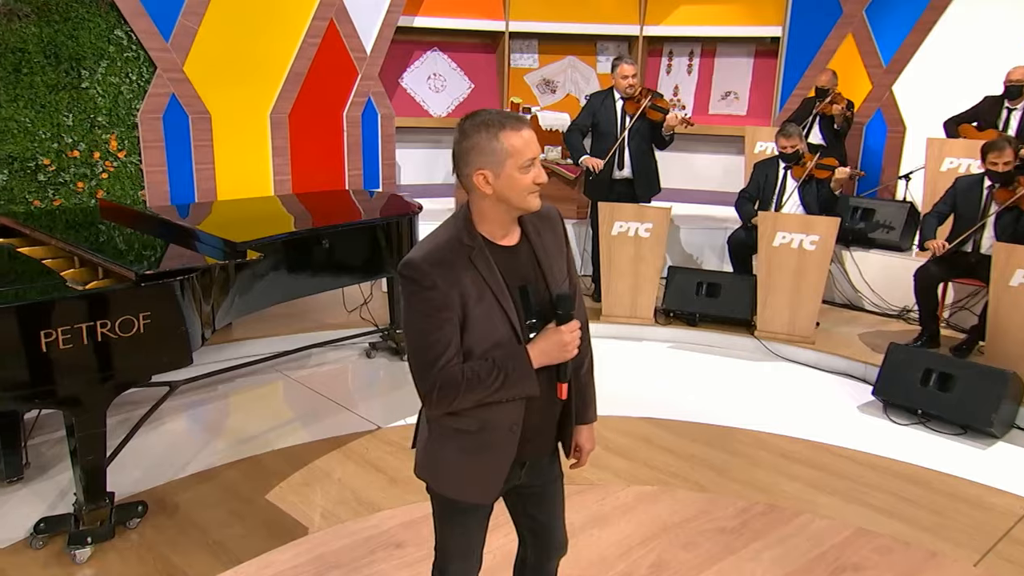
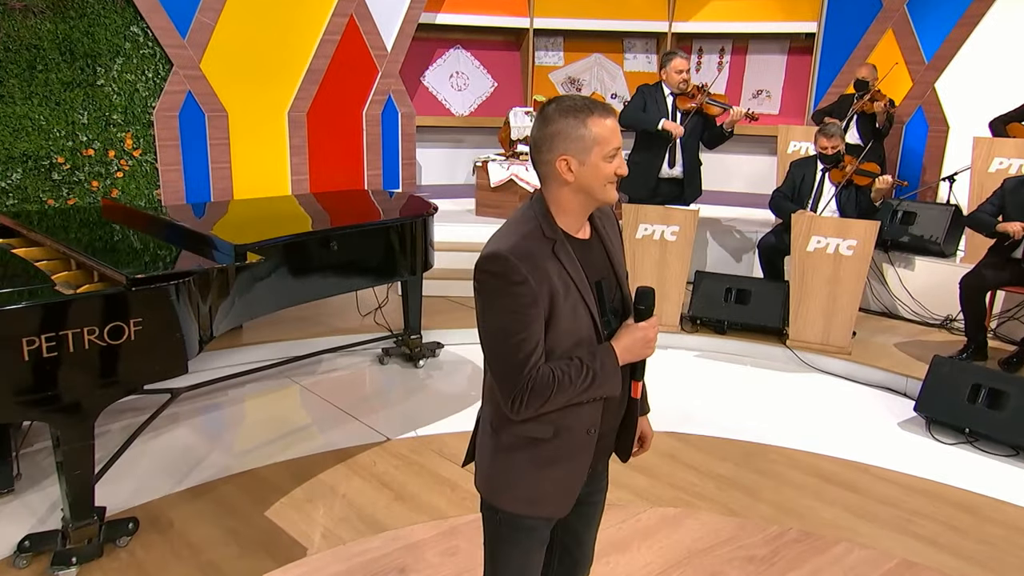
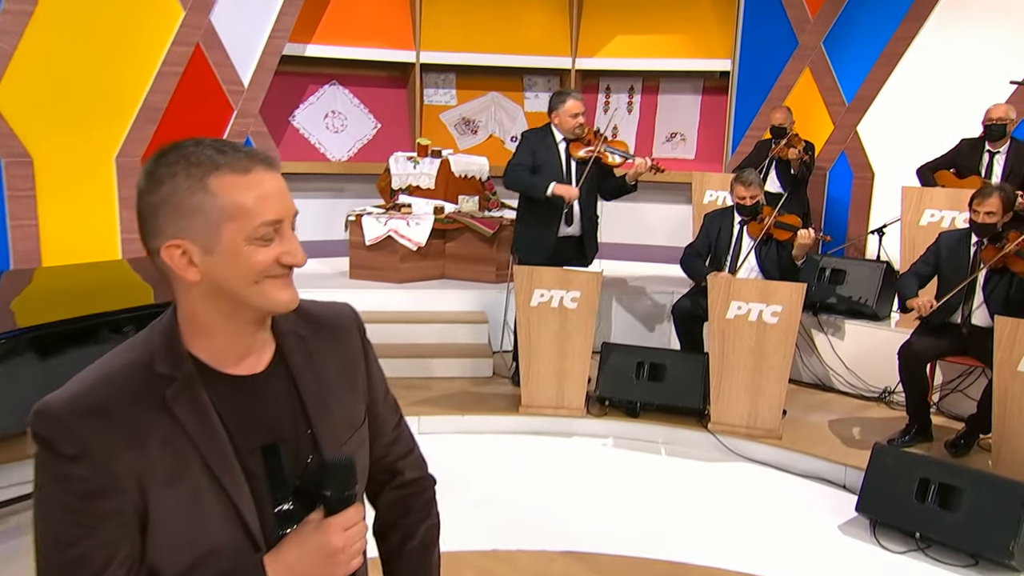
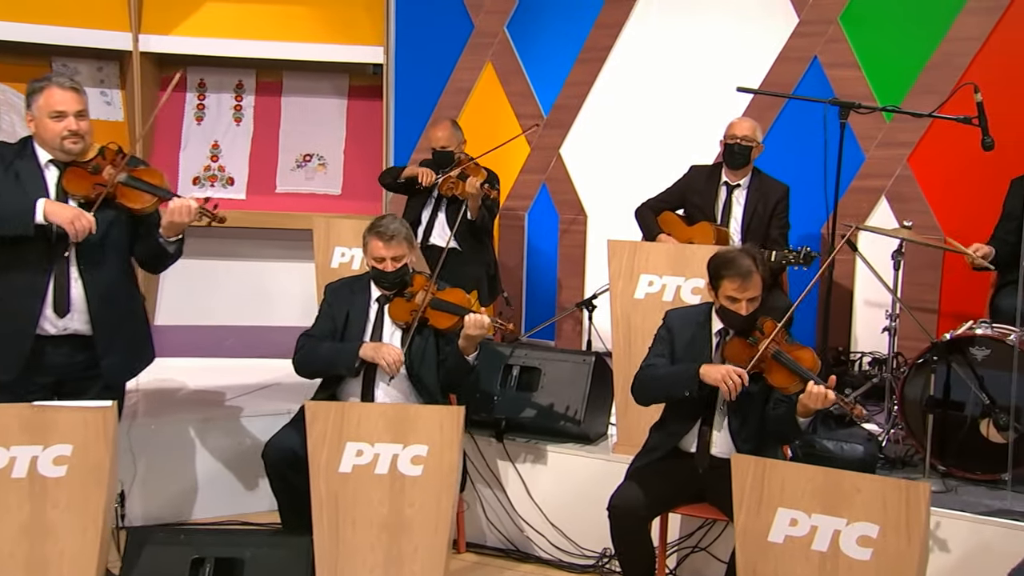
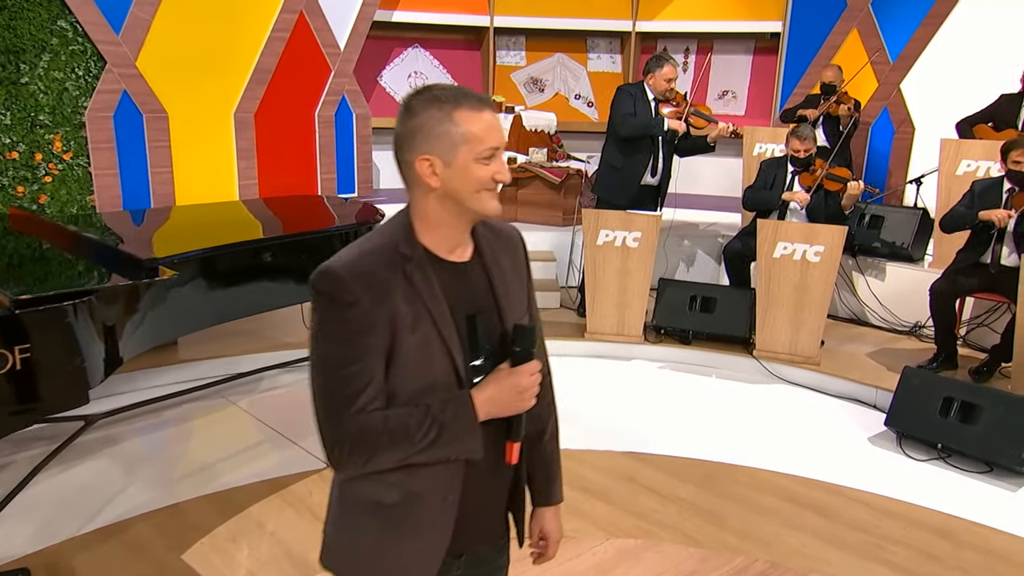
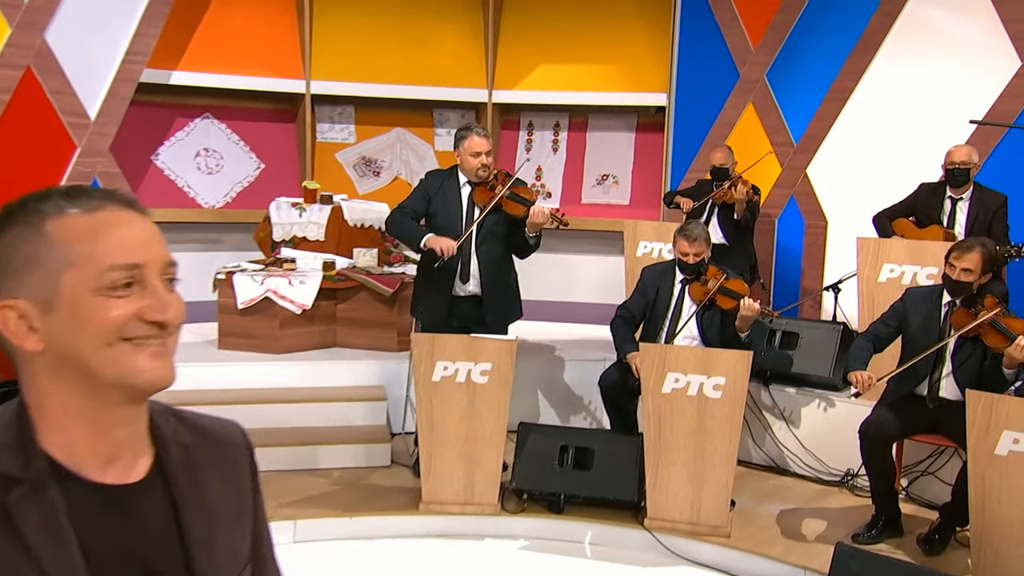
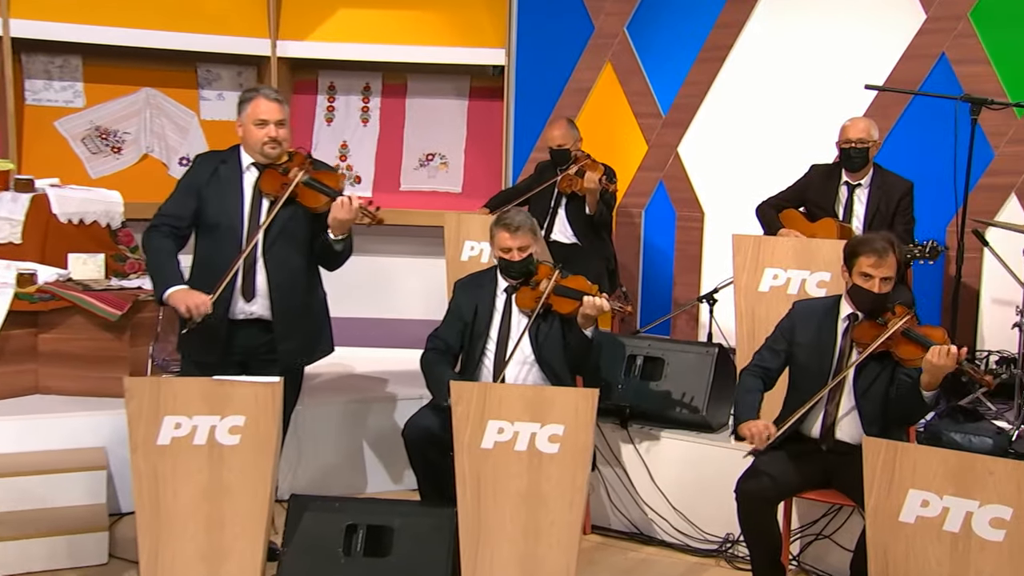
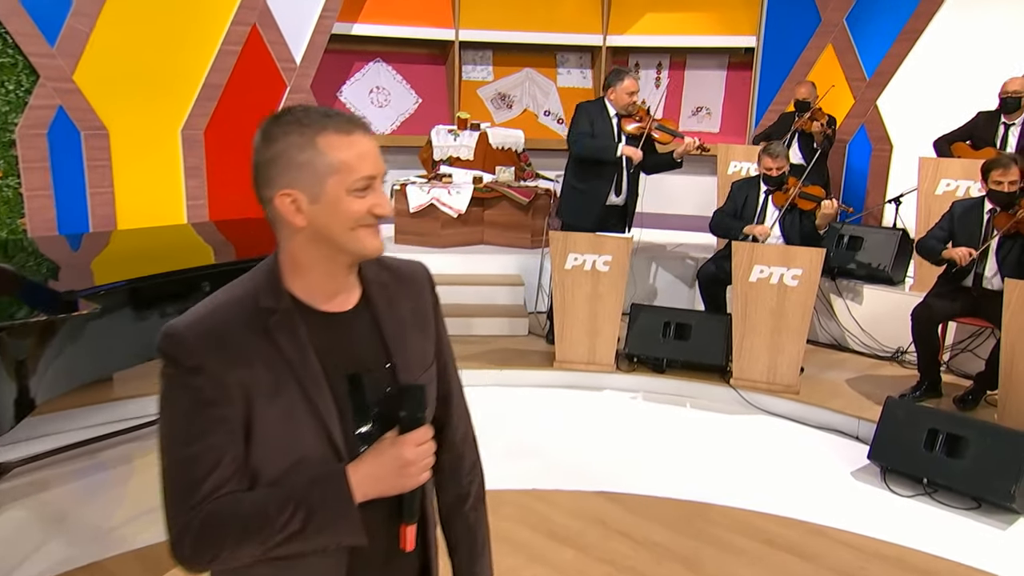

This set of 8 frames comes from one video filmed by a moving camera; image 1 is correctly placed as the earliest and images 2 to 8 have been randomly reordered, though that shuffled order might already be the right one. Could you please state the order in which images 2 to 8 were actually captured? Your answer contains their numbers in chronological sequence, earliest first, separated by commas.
2, 5, 8, 3, 6, 7, 4
